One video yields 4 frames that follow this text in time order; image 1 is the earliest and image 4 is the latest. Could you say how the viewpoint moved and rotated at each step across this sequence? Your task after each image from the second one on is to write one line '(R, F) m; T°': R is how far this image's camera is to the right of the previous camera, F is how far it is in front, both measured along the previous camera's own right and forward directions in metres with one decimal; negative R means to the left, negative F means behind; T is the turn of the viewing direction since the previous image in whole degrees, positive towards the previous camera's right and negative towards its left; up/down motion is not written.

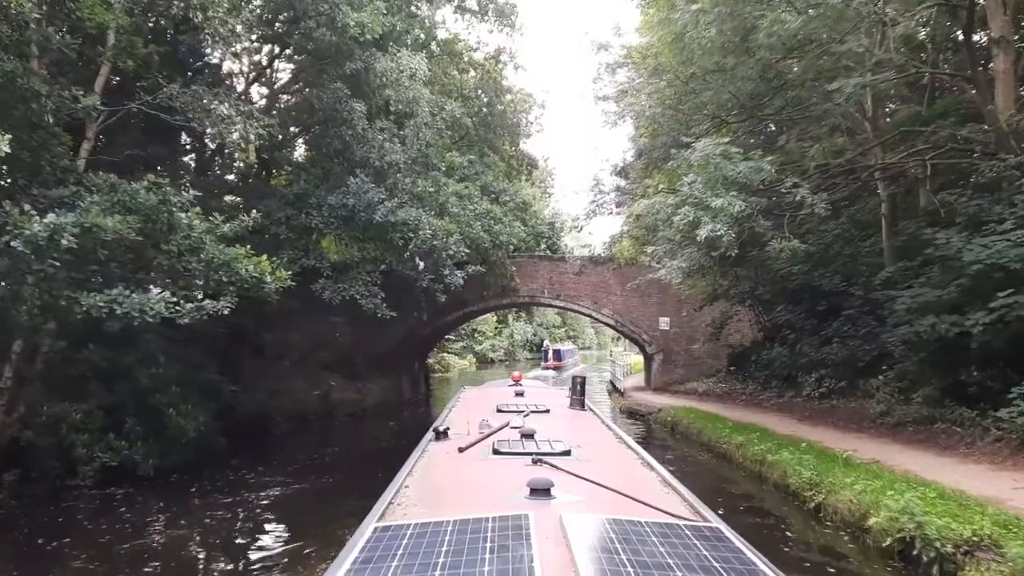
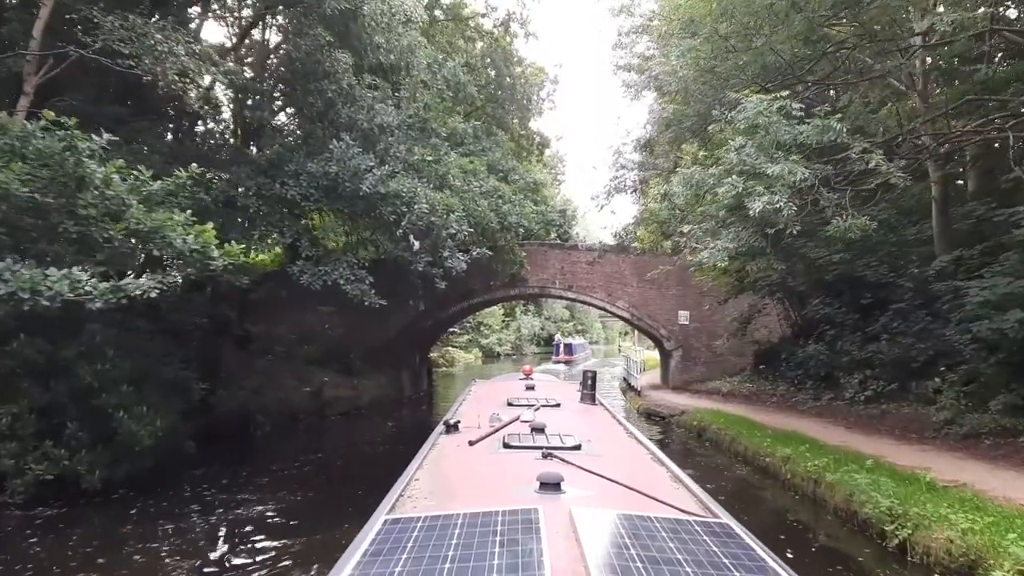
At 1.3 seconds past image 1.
(0.0, +1.4) m; 0°
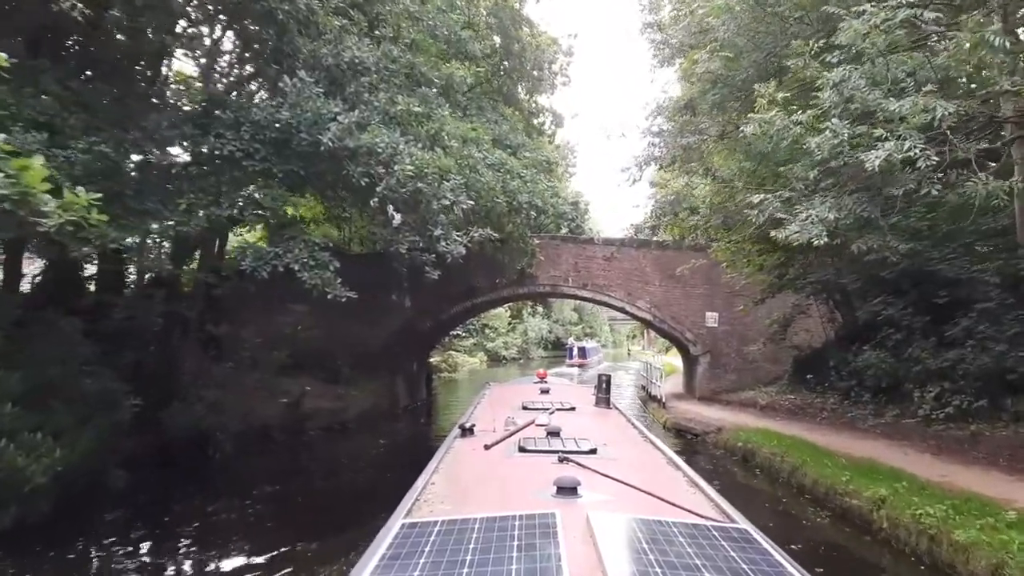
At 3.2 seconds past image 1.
(0.0, +1.9) m; 0°
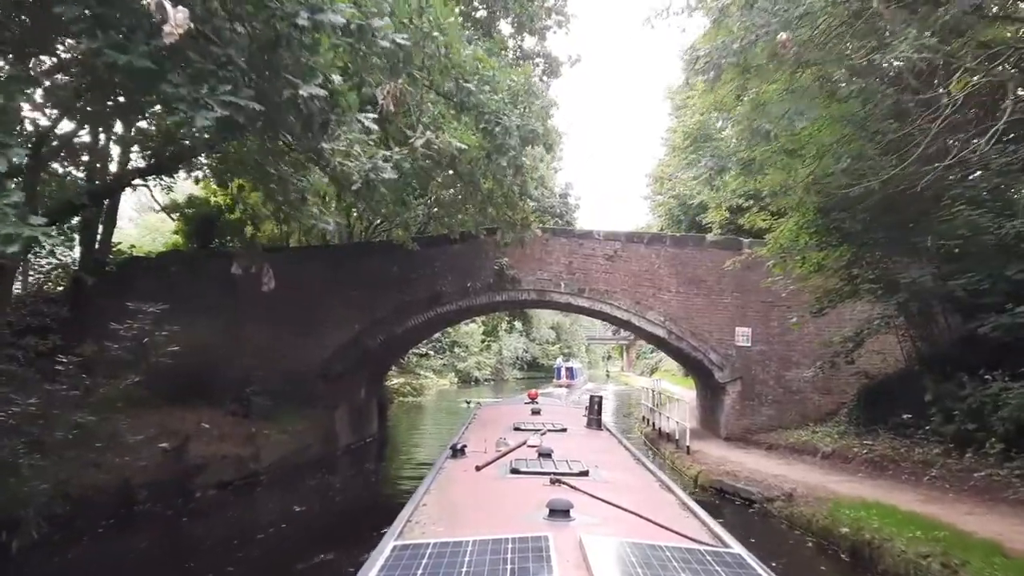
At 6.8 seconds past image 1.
(0.0, +3.7) m; +2°
